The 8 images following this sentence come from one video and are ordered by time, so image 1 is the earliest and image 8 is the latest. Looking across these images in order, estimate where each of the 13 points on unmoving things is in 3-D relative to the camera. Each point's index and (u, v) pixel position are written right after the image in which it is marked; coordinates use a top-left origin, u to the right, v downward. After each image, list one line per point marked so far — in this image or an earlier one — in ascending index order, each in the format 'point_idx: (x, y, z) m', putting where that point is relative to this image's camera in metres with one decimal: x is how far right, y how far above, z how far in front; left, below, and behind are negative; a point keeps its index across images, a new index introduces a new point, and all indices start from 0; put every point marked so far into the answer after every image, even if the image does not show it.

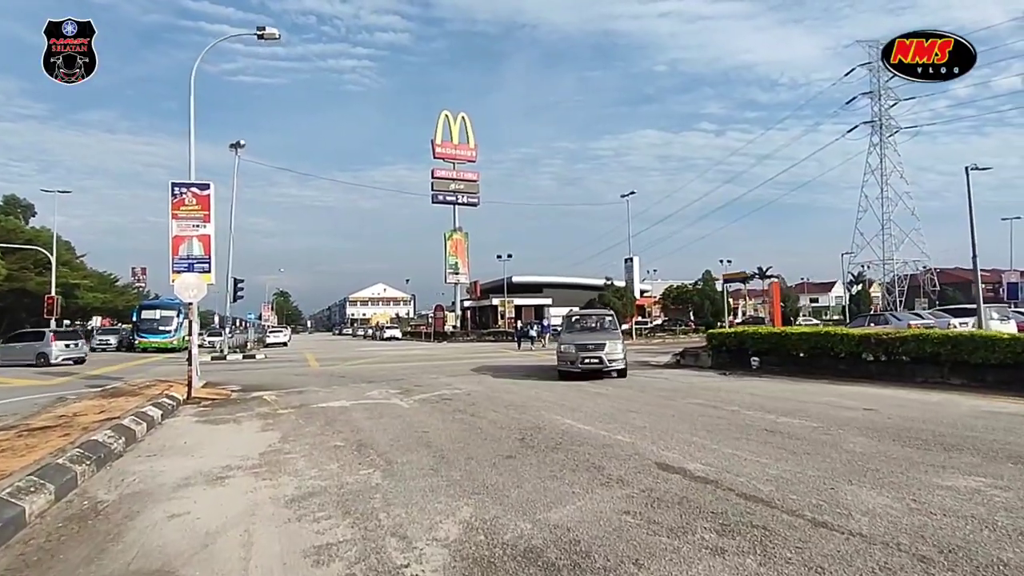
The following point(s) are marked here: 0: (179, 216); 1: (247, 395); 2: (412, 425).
0: (-10.8, +2.3, +18.7) m
1: (-8.1, -3.3, +17.7) m
2: (-2.1, -2.8, +11.7) m
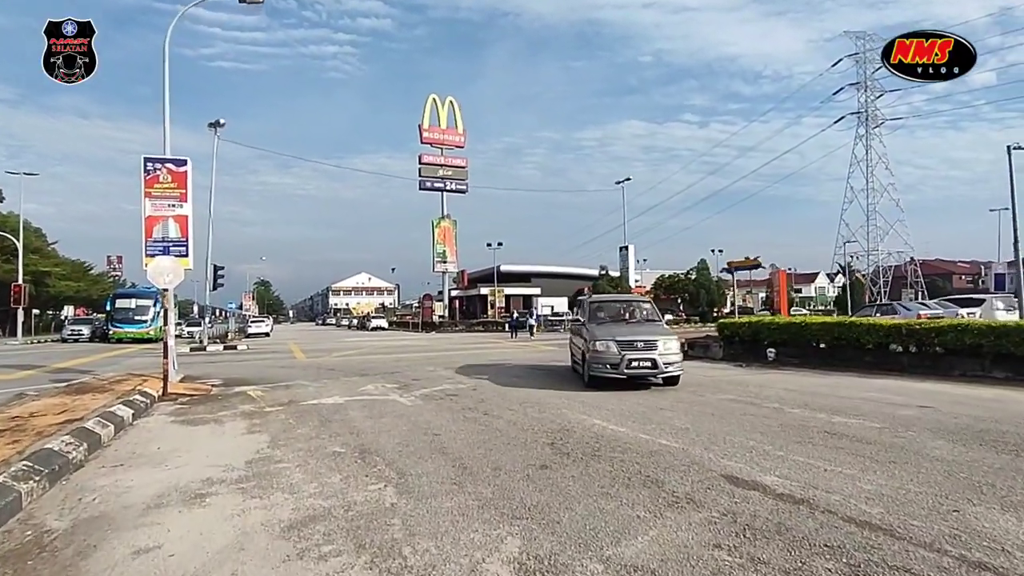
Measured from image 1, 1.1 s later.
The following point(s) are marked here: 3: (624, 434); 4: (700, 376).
0: (-10.6, +2.8, +17.1) m
1: (-7.9, -2.9, +16.2) m
2: (-1.7, -2.5, +10.4) m
3: (+1.7, -2.3, +8.9) m
4: (+5.2, -2.5, +16.0) m
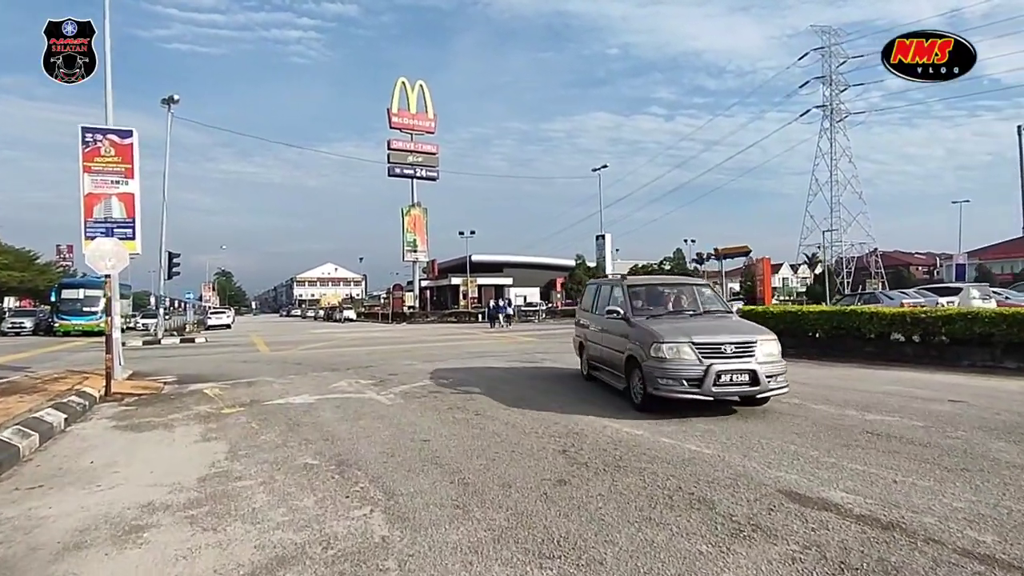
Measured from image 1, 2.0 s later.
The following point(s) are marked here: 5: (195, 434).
0: (-11.0, +3.1, +15.2) m
1: (-8.3, -2.6, +14.6) m
2: (-1.7, -2.2, +9.1) m
3: (+1.8, -2.0, +7.7) m
4: (+4.9, -2.1, +15.1) m
5: (-5.4, -2.5, +9.7) m
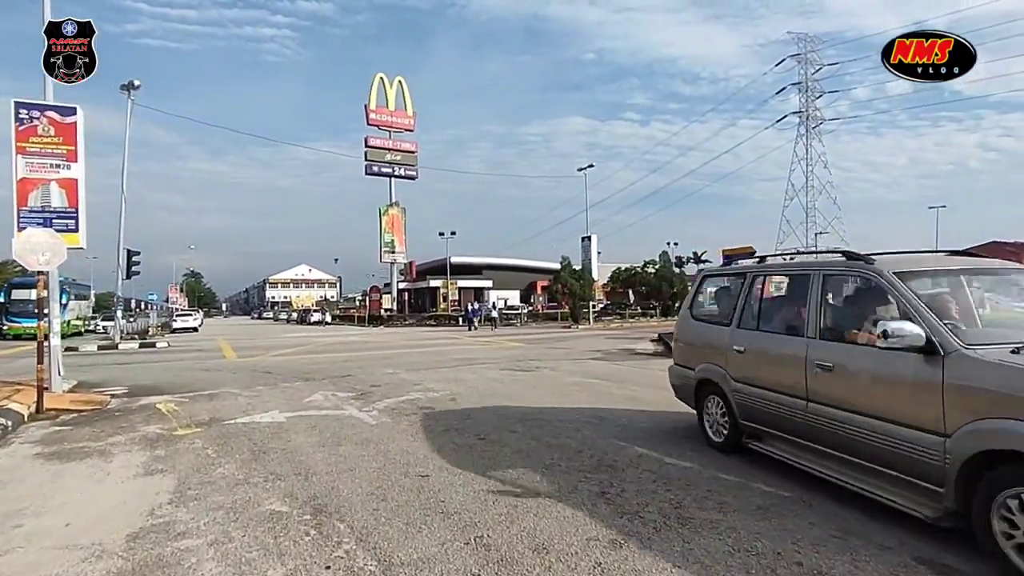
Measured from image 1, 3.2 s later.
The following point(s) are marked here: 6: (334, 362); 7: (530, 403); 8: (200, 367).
0: (-11.1, +3.1, +13.2) m
1: (-8.3, -2.6, +12.7) m
2: (-1.5, -2.2, +7.5) m
3: (+2.0, -2.0, +6.3) m
4: (+4.8, -2.2, +13.7) m
5: (-5.2, -2.4, +8.0) m
6: (-6.1, -2.5, +19.6) m
7: (+0.3, -2.2, +10.9) m
8: (-10.4, -2.6, +19.2) m
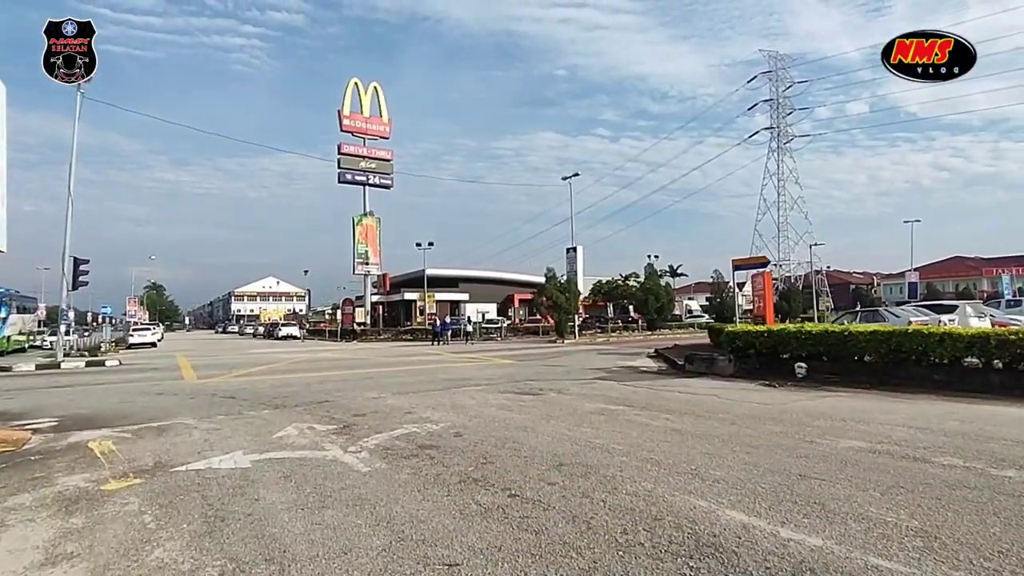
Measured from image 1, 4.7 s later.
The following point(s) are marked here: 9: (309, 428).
0: (-10.8, +2.9, +10.8) m
1: (-8.1, -2.8, +10.3) m
2: (-1.0, -2.3, +5.4) m
3: (+2.6, -2.1, +4.4) m
4: (+5.0, -2.4, +12.0) m
5: (-4.7, -2.5, +5.7) m
6: (-6.1, -2.9, +17.3) m
7: (+0.7, -2.4, +8.9) m
8: (-10.5, -3.0, +16.7) m
9: (-3.8, -2.6, +10.7) m
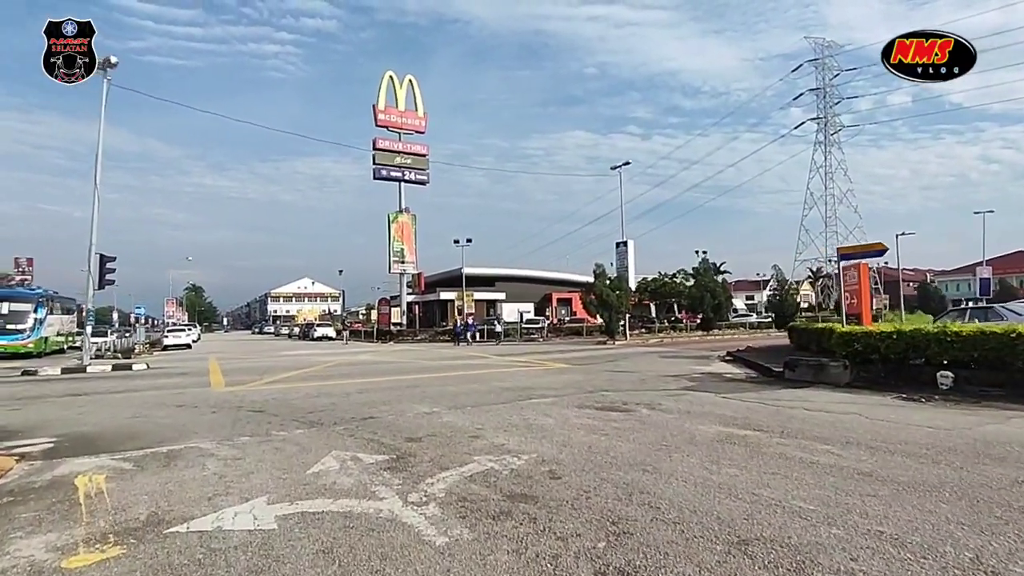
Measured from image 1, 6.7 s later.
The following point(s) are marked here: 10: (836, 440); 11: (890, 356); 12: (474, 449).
0: (-9.3, +3.0, +8.8) m
1: (-6.6, -2.6, +8.1) m
2: (+0.2, -2.2, +2.9) m
3: (+3.7, -1.9, +1.7) m
4: (+6.5, -2.3, +9.1) m
5: (-3.5, -2.4, +3.4) m
6: (-4.3, -2.8, +15.0) m
7: (+2.1, -2.2, +6.3) m
8: (-8.7, -2.9, +14.6) m
9: (-2.3, -2.5, +8.3) m
10: (+4.8, -2.3, +8.6) m
11: (+9.4, -1.7, +14.3) m
12: (-0.6, -2.4, +8.7) m
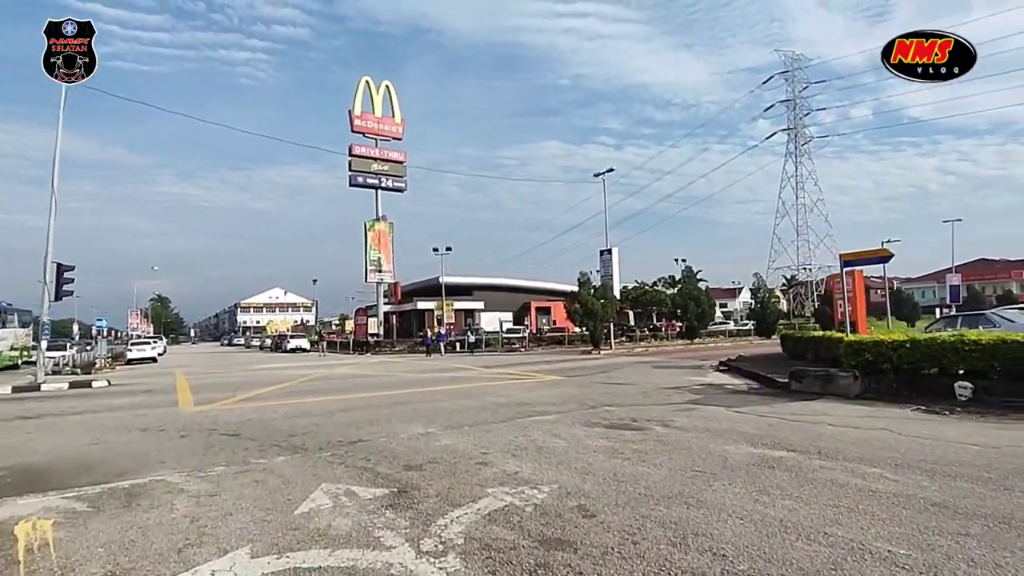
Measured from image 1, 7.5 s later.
0: (-9.2, +2.9, +7.5) m
1: (-6.4, -2.8, +6.8) m
2: (+0.6, -2.2, +1.9) m
3: (+4.2, -1.9, +0.9) m
4: (+6.7, -2.4, +8.4) m
5: (-3.0, -2.5, +2.3) m
6: (-4.4, -3.0, +13.8) m
7: (+2.4, -2.3, +5.4) m
8: (-8.7, -3.1, +13.2) m
9: (-2.1, -2.6, +7.3) m
10: (+5.0, -2.4, +7.8) m
11: (+9.3, -1.8, +13.7) m
12: (-0.4, -2.5, +7.7) m
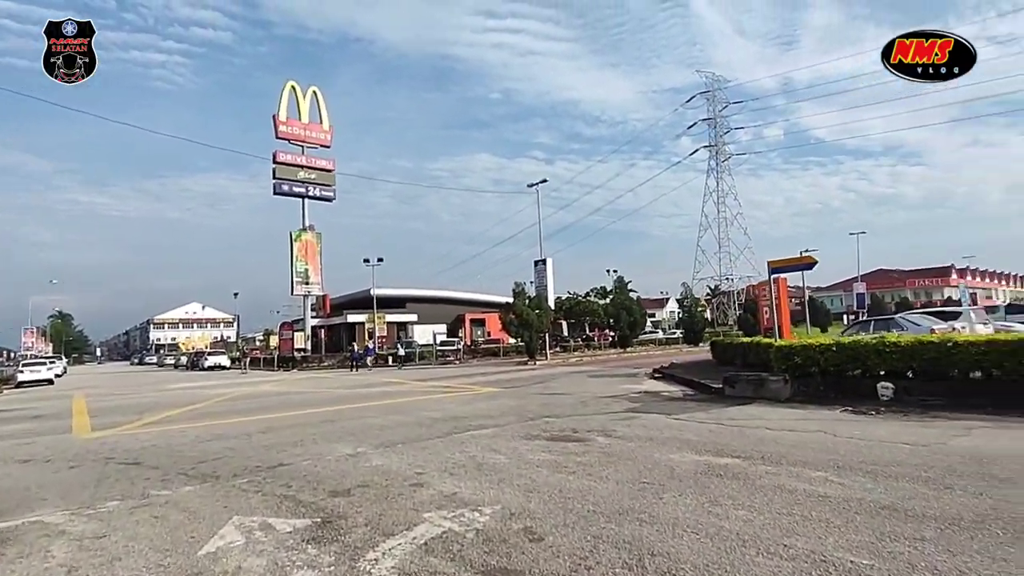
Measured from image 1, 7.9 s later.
0: (-9.9, +2.8, +5.9) m
1: (-7.0, -2.9, +5.5) m
2: (+0.5, -2.1, +1.4) m
3: (+4.2, -1.8, +0.8) m
4: (+5.8, -2.4, +8.6) m
5: (-3.2, -2.4, +1.3) m
6: (-5.8, -3.2, +12.6) m
7: (+1.9, -2.3, +5.1) m
8: (-10.0, -3.4, +11.6) m
9: (-2.8, -2.7, +6.4) m
10: (+4.2, -2.4, +7.8) m
11: (+7.8, -2.0, +14.2) m
12: (-1.1, -2.6, +7.0) m
